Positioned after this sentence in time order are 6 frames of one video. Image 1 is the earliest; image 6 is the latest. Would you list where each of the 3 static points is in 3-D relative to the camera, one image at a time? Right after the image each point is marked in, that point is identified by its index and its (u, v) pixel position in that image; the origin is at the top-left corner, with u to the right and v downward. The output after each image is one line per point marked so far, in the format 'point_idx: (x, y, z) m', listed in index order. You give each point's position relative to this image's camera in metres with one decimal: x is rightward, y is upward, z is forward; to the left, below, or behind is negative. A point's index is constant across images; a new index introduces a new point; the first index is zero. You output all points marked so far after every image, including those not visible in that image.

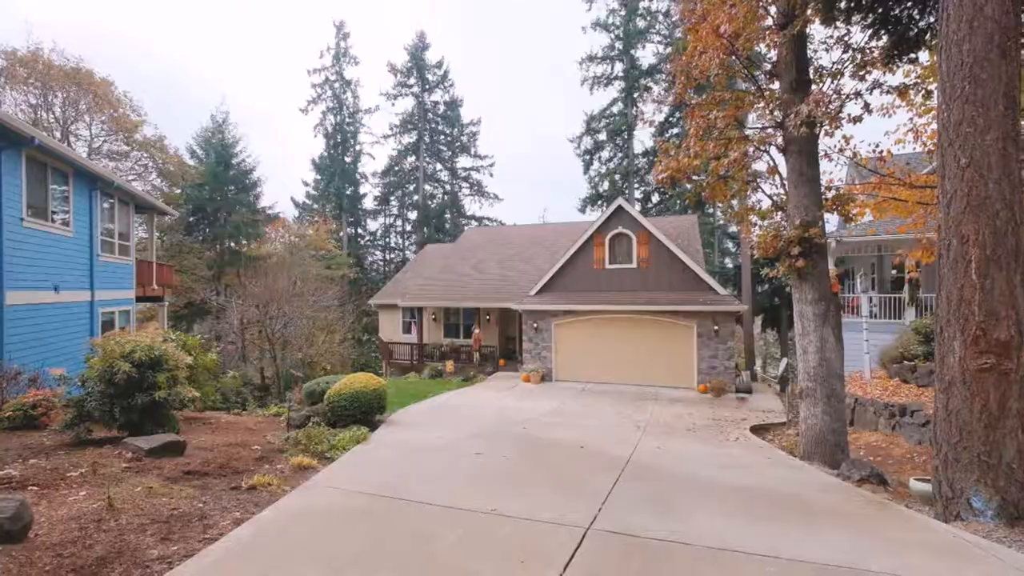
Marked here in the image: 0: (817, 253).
0: (+4.0, +0.5, +9.3) m
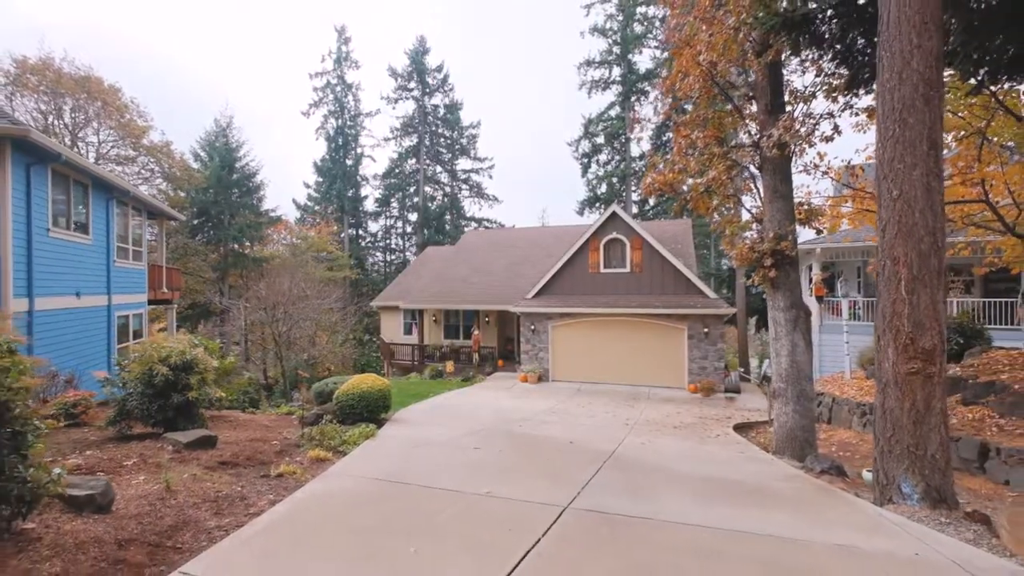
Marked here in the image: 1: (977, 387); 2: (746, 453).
0: (+3.9, +0.3, +10.1) m
1: (+6.2, -1.3, +9.6) m
2: (+3.1, -2.2, +9.6) m
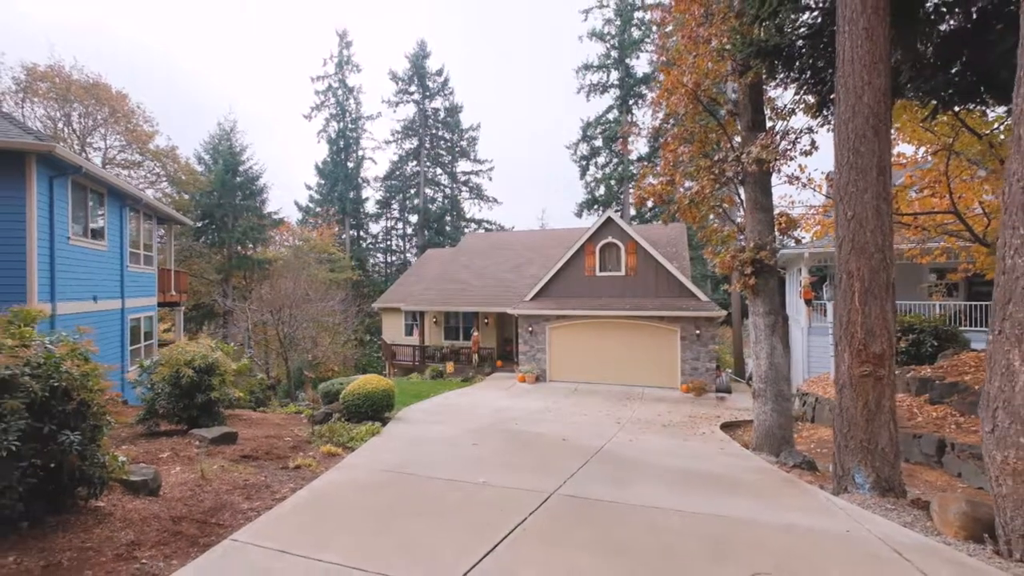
0: (+3.9, +0.2, +10.8) m
1: (+6.2, -1.4, +10.2) m
2: (+3.0, -2.3, +10.2) m
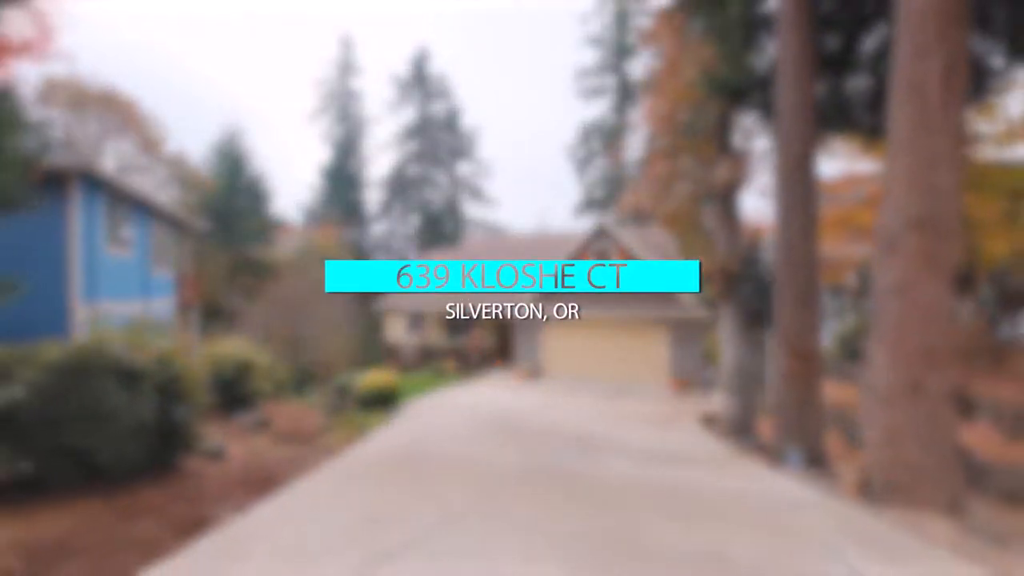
0: (+3.8, +0.1, +12.1) m
1: (+6.1, -1.5, +11.5) m
2: (+2.9, -2.4, +11.5) m
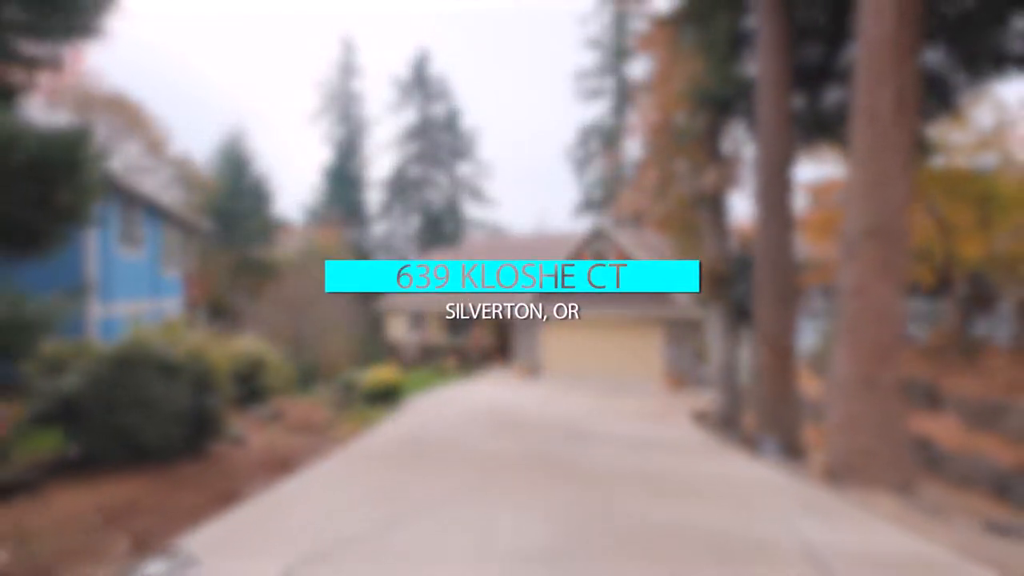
0: (+3.7, +0.1, +12.7) m
1: (+6.1, -1.5, +12.1) m
2: (+2.9, -2.4, +12.1) m
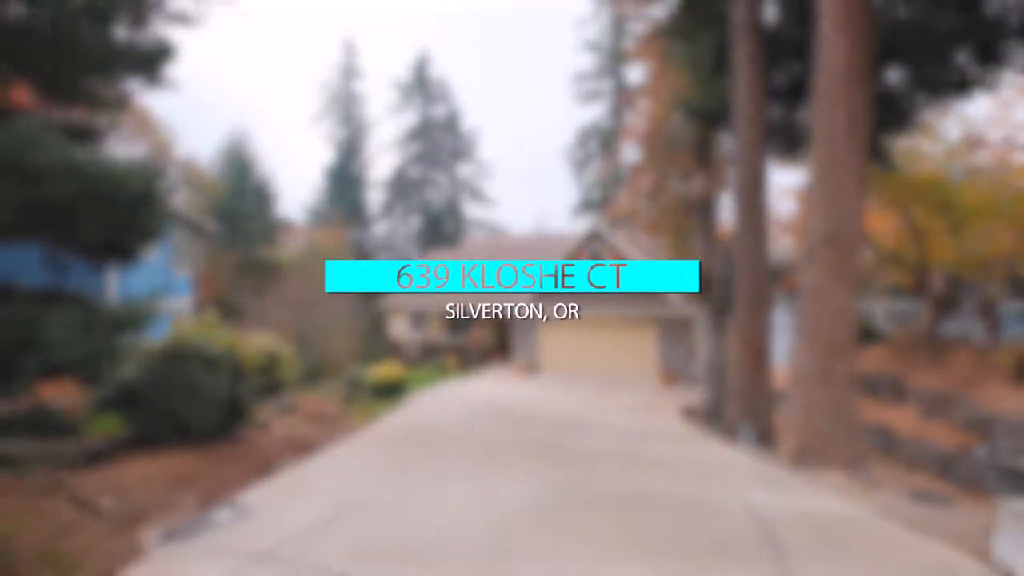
0: (+3.7, +0.1, +13.4) m
1: (+6.0, -1.6, +12.9) m
2: (+2.8, -2.5, +12.8) m
